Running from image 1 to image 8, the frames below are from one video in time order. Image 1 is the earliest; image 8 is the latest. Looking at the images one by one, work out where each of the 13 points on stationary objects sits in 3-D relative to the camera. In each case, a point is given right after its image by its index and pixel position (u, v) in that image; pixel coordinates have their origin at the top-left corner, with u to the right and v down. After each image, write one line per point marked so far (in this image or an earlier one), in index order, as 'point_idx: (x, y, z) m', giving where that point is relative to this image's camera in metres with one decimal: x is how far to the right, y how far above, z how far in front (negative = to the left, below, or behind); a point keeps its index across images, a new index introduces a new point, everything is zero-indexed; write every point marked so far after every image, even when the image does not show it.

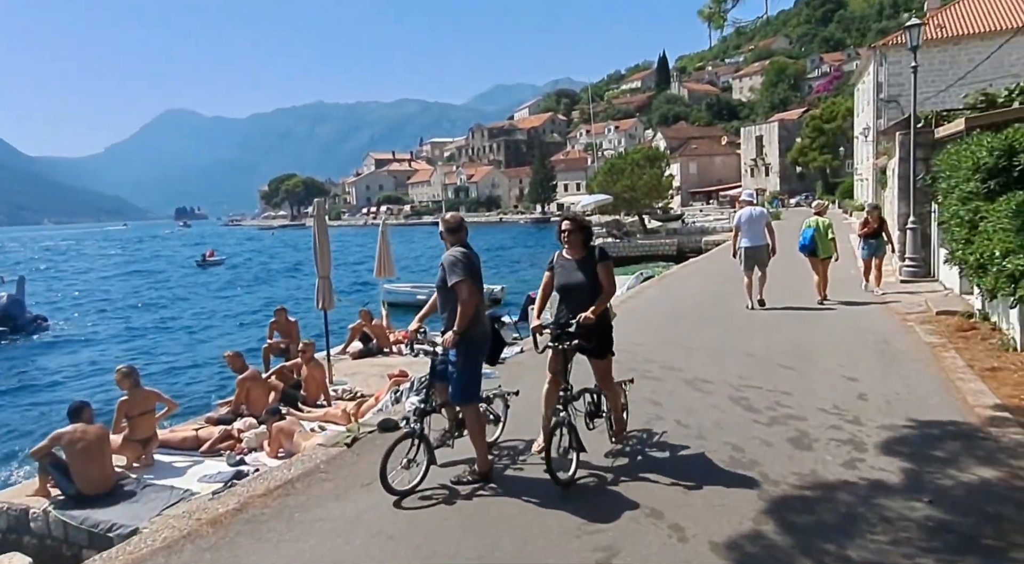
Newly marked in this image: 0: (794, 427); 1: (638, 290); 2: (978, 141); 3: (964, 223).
0: (+2.3, -1.2, +6.9) m
1: (+3.2, 0.0, +19.4) m
2: (+6.4, +1.9, +11.4) m
3: (+6.0, +0.8, +11.2) m
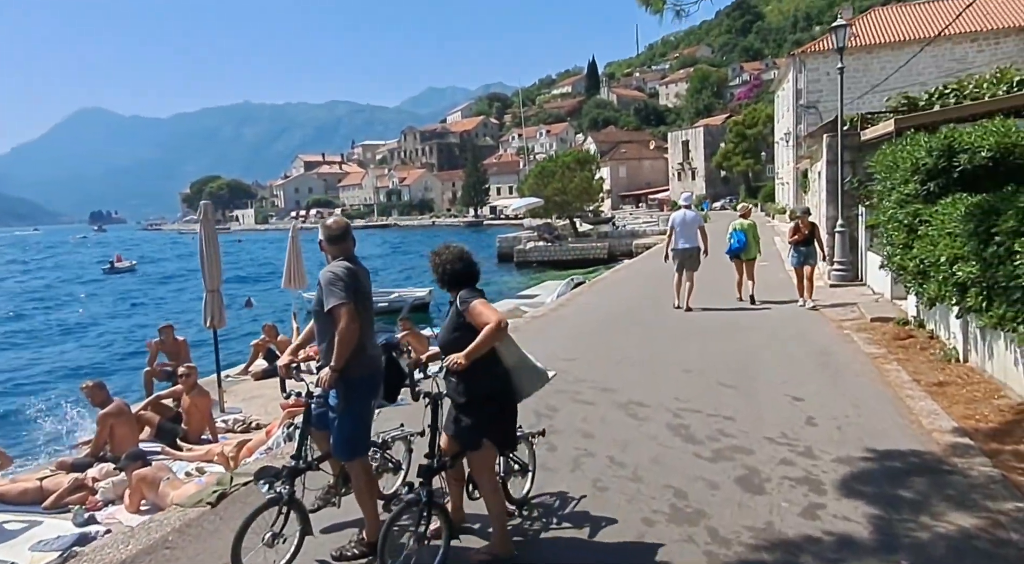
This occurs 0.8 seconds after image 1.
0: (+1.7, -1.3, +6.0) m
1: (+1.5, -0.2, +18.6) m
2: (+5.3, +1.8, +10.9) m
3: (+5.0, +0.7, +10.6) m
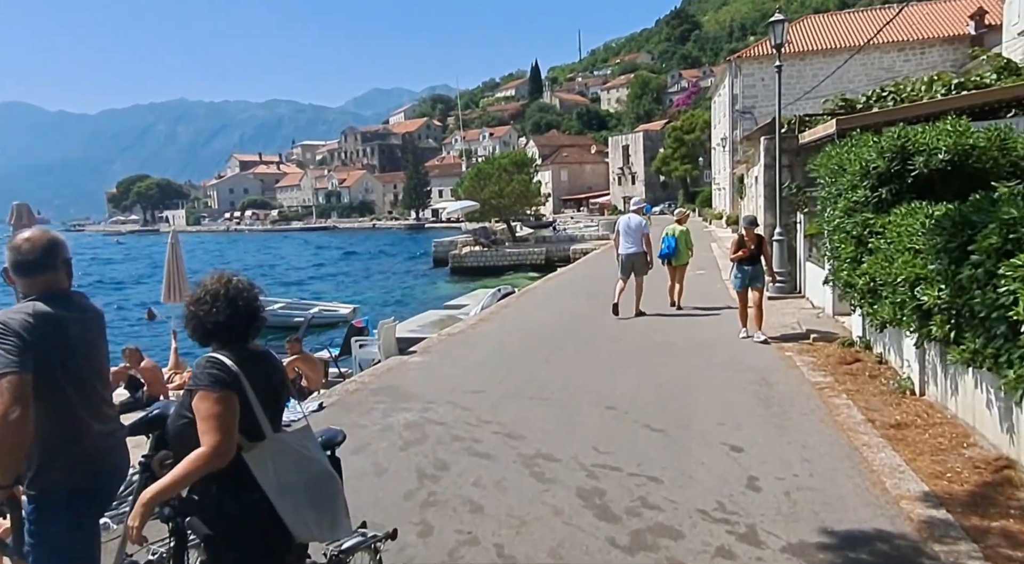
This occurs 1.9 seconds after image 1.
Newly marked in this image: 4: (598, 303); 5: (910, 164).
0: (+0.9, -1.5, +4.6) m
1: (-0.2, -0.4, +17.1) m
2: (+4.1, +1.6, +9.7) m
3: (+3.8, +0.5, +9.4) m
4: (+1.8, -0.4, +16.8) m
5: (+4.3, +1.3, +8.9) m
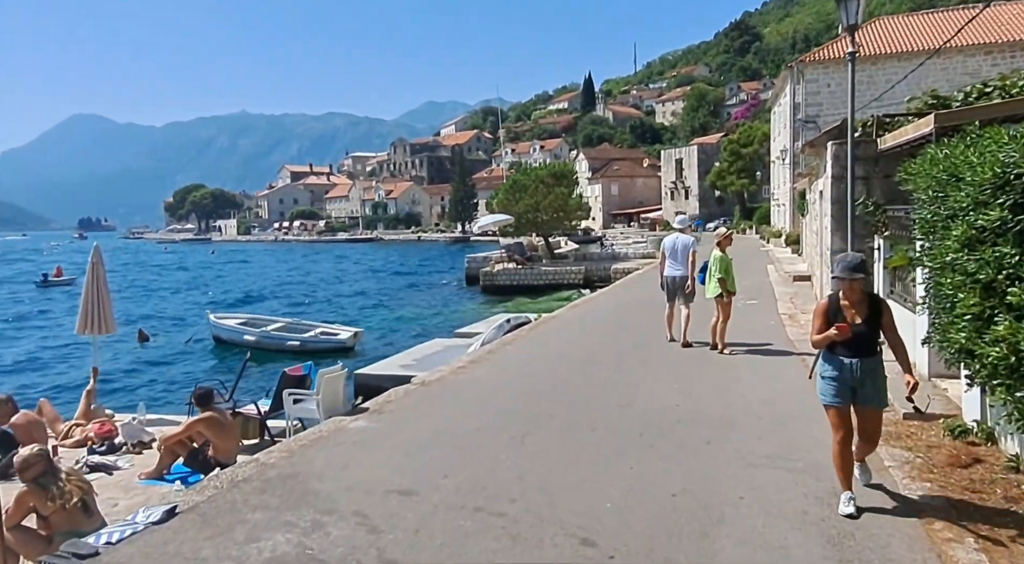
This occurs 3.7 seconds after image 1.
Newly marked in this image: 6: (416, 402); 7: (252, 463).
0: (+0.1, -1.9, +1.6) m
1: (-0.1, -0.9, +14.2) m
2: (+3.8, +1.1, +6.6) m
3: (+3.4, 0.0, +6.3) m
4: (+1.9, -0.9, +13.7) m
5: (+3.8, +0.8, +5.7) m
6: (-1.2, -1.4, +9.9) m
7: (-2.3, -1.6, +7.5) m
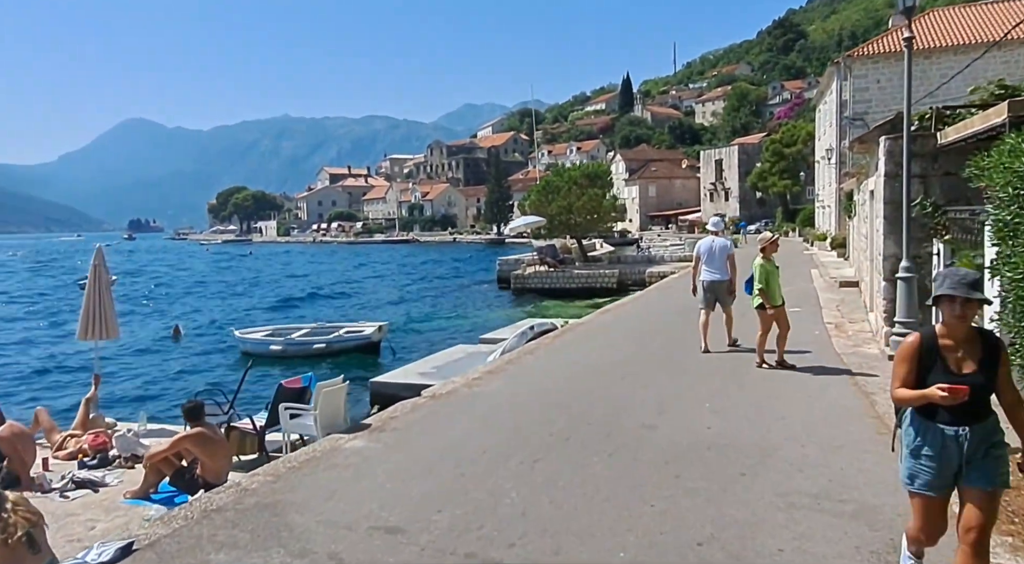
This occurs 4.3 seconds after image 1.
0: (-0.1, -1.9, +0.8) m
1: (+0.2, -1.0, +13.3) m
2: (+3.8, +1.0, +5.6) m
3: (+3.5, -0.1, +5.3) m
4: (+2.2, -1.0, +12.8) m
5: (+3.8, +0.7, +4.7) m
6: (-1.0, -1.5, +9.1) m
7: (-2.3, -1.7, +6.8) m
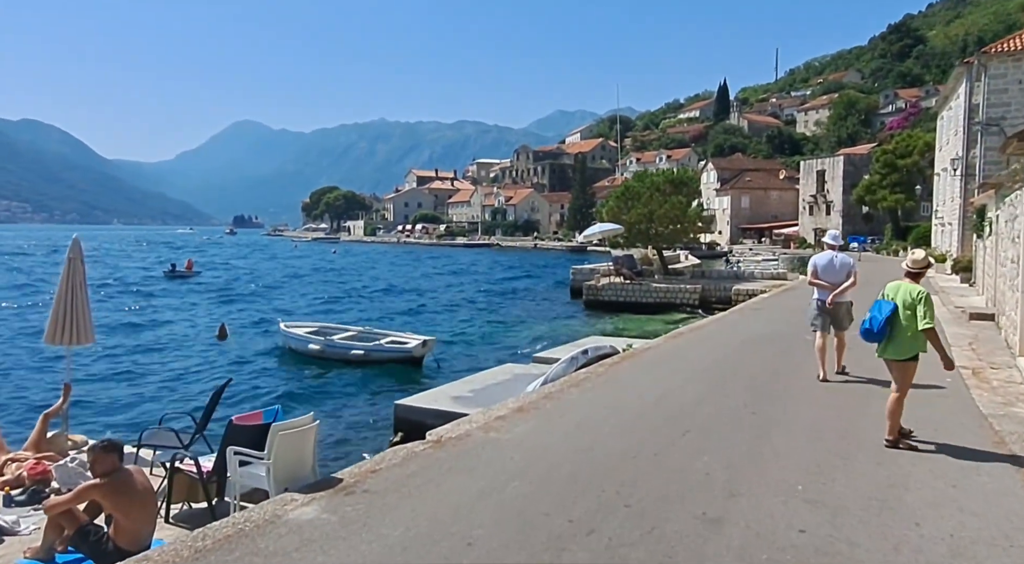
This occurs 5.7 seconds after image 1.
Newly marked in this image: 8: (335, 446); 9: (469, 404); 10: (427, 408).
0: (-0.8, -2.0, -1.5) m
1: (+0.8, -1.2, +11.0) m
2: (+3.7, +0.8, +2.9) m
3: (+3.3, -0.3, +2.7) m
4: (+2.7, -1.3, +10.3) m
5: (+3.6, +0.4, +2.0) m
6: (-0.9, -1.6, +6.9) m
7: (-2.4, -1.7, +4.7) m
8: (-3.2, -2.8, +14.5) m
9: (-0.6, -1.8, +12.4) m
10: (-1.3, -1.9, +12.3) m
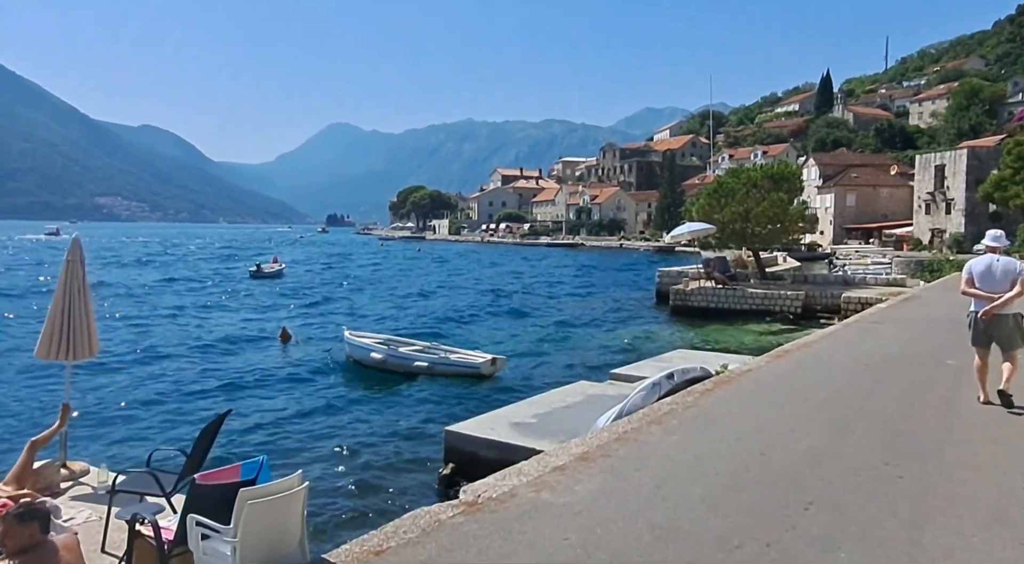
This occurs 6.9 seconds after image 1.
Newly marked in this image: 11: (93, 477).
0: (-1.3, -2.1, -3.2) m
1: (+1.6, -1.3, +9.0) m
2: (+3.6, +0.6, +0.7) m
3: (+3.1, -0.5, +0.5) m
4: (+3.4, -1.4, +8.1) m
5: (+3.4, +0.3, -0.2) m
6: (-0.5, -1.7, +5.1) m
7: (-2.3, -1.8, +3.1) m
8: (-2.1, -2.9, +12.9) m
9: (+0.3, -1.9, +10.5) m
10: (-0.4, -2.0, +10.5) m
11: (-5.2, -2.4, +10.4) m
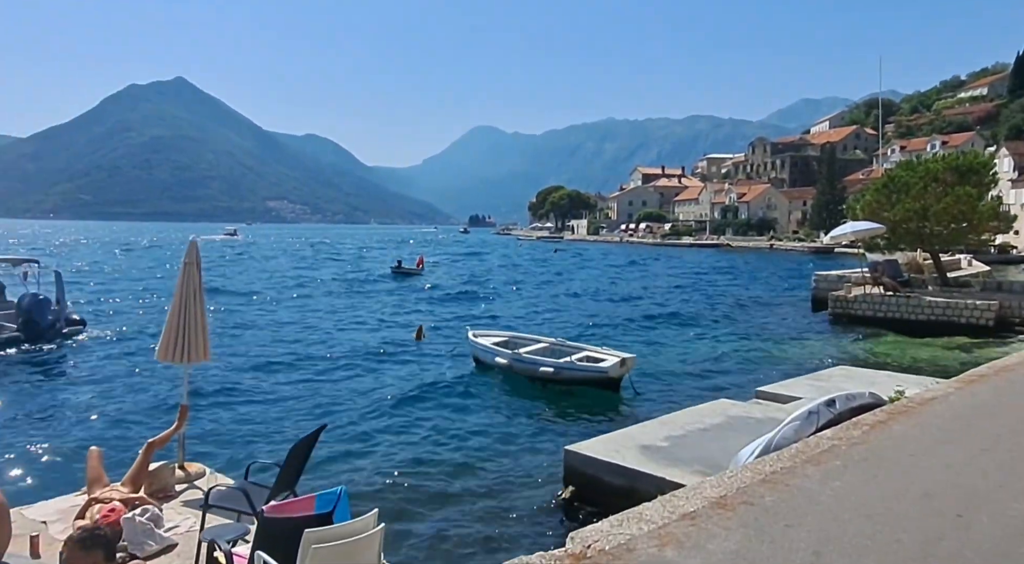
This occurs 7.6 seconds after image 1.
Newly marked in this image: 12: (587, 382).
0: (-2.2, -2.1, -4.0) m
1: (+2.8, -1.4, +7.6) m
2: (+3.4, +0.5, -1.0) m
3: (+2.9, -0.6, -1.1) m
4: (+4.4, -1.5, +6.3) m
5: (+3.0, +0.2, -1.8) m
6: (0.0, -1.7, +4.0) m
7: (-2.0, -1.8, +2.3) m
8: (-0.2, -2.9, +12.0) m
9: (+1.7, -2.0, +9.3) m
10: (+1.1, -2.0, +9.4) m
11: (-3.7, -2.4, +10.0) m
12: (+1.9, -2.3, +18.9) m
